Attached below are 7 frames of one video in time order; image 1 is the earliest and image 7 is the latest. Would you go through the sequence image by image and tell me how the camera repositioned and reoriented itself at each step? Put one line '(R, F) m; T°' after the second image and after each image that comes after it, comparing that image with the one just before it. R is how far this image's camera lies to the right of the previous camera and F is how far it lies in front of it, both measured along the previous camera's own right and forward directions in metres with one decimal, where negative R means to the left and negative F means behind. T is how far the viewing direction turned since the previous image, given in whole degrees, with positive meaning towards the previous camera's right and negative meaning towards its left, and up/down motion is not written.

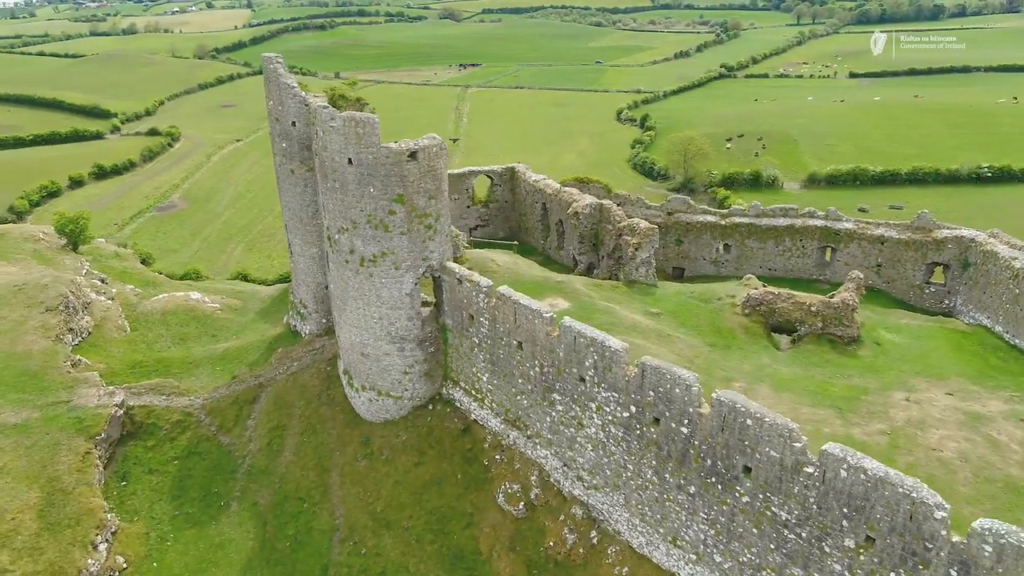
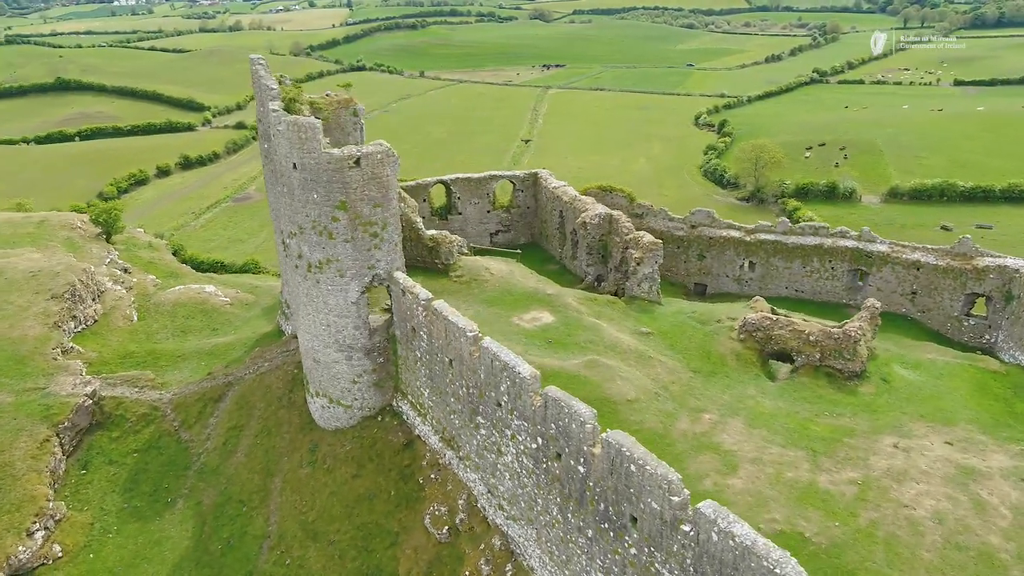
(+3.2, +0.9) m; -6°
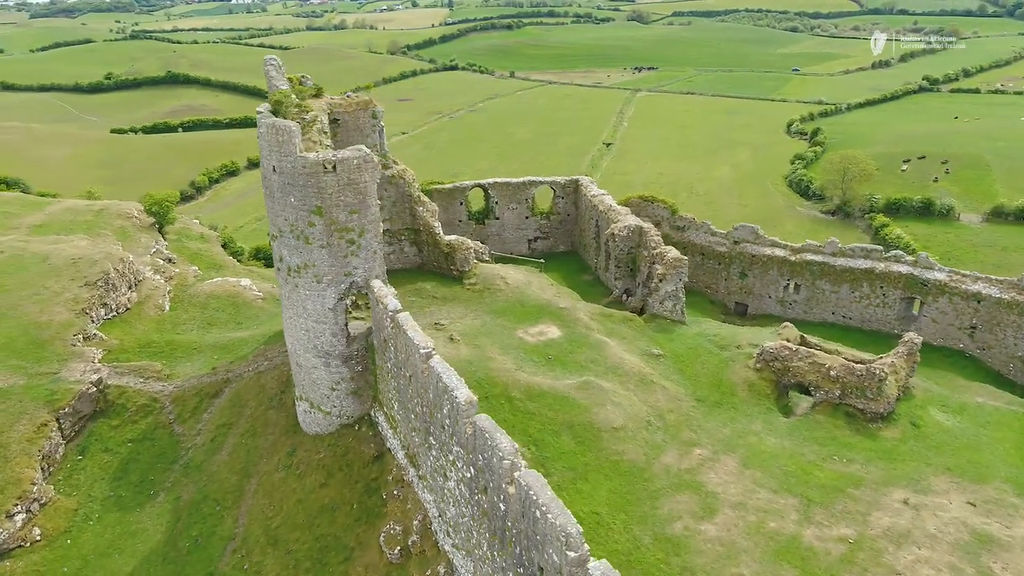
(+2.5, +0.9) m; -7°
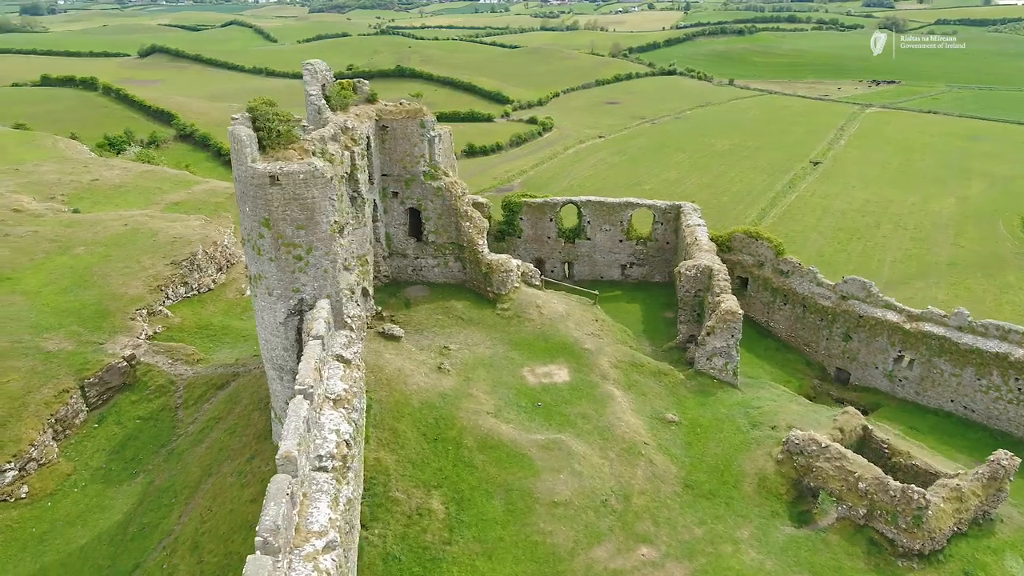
(+5.4, +2.6) m; -16°
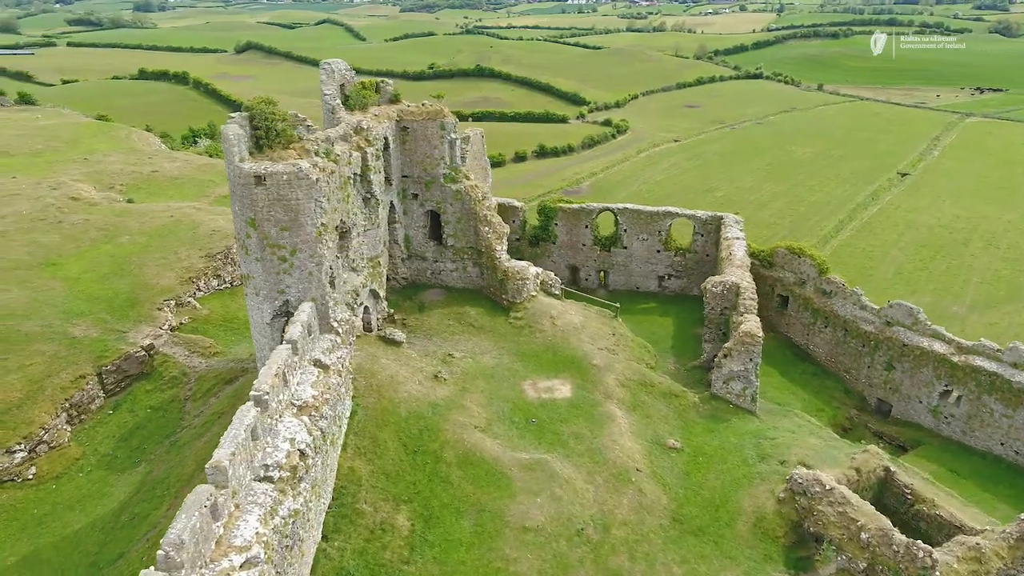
(+1.9, +0.8) m; -6°
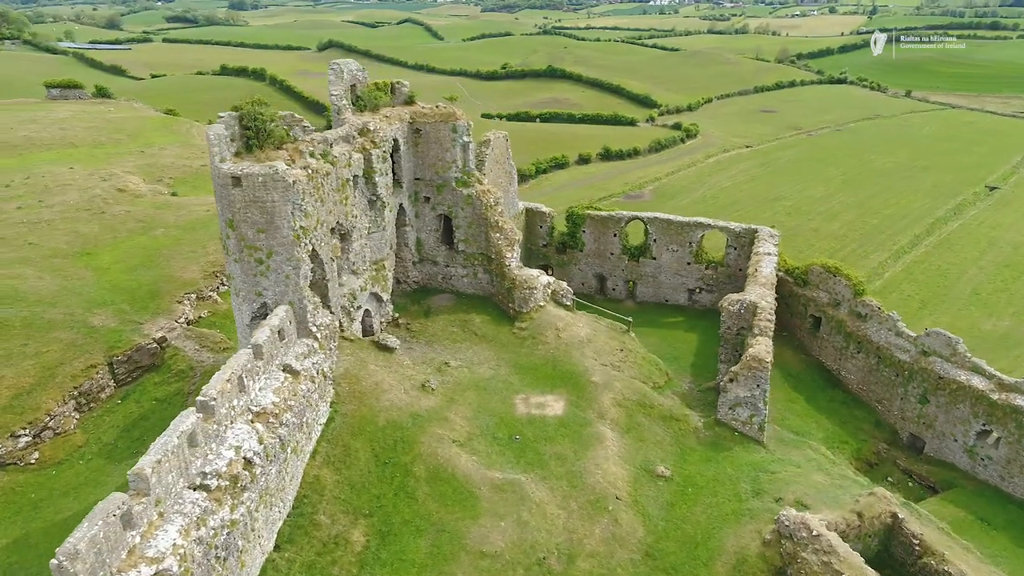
(+2.0, +0.8) m; -5°
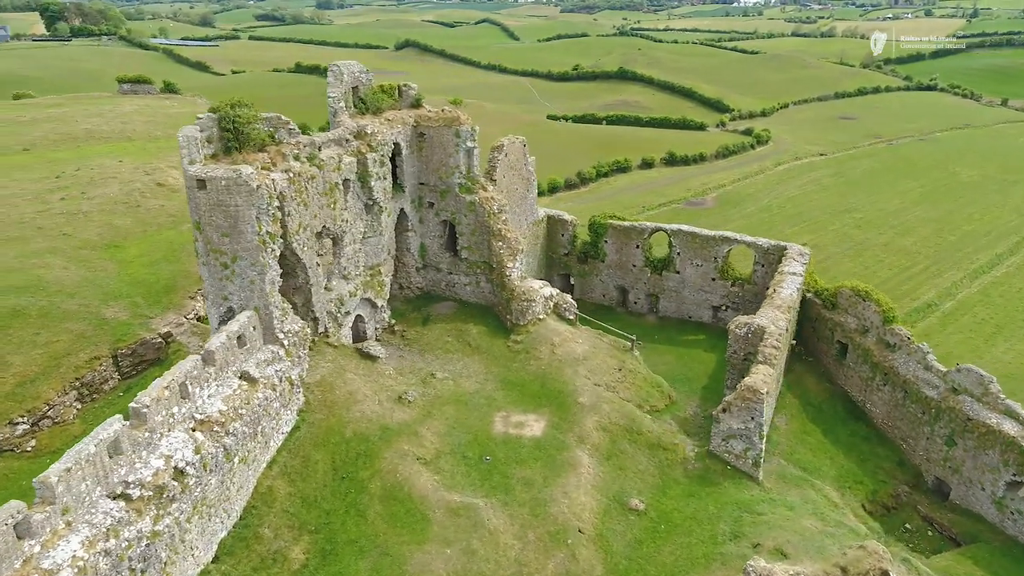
(+2.1, +0.8) m; -5°
